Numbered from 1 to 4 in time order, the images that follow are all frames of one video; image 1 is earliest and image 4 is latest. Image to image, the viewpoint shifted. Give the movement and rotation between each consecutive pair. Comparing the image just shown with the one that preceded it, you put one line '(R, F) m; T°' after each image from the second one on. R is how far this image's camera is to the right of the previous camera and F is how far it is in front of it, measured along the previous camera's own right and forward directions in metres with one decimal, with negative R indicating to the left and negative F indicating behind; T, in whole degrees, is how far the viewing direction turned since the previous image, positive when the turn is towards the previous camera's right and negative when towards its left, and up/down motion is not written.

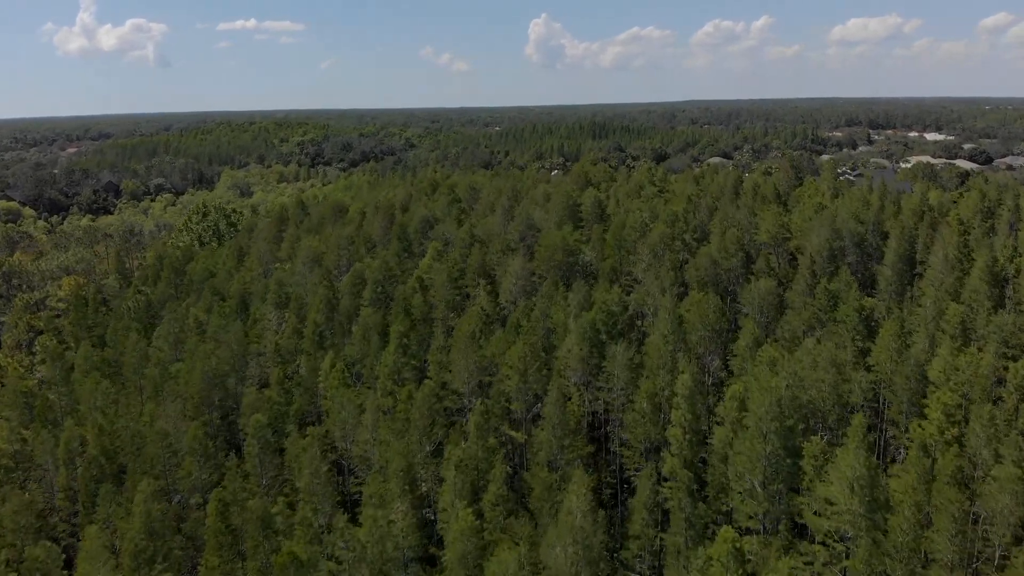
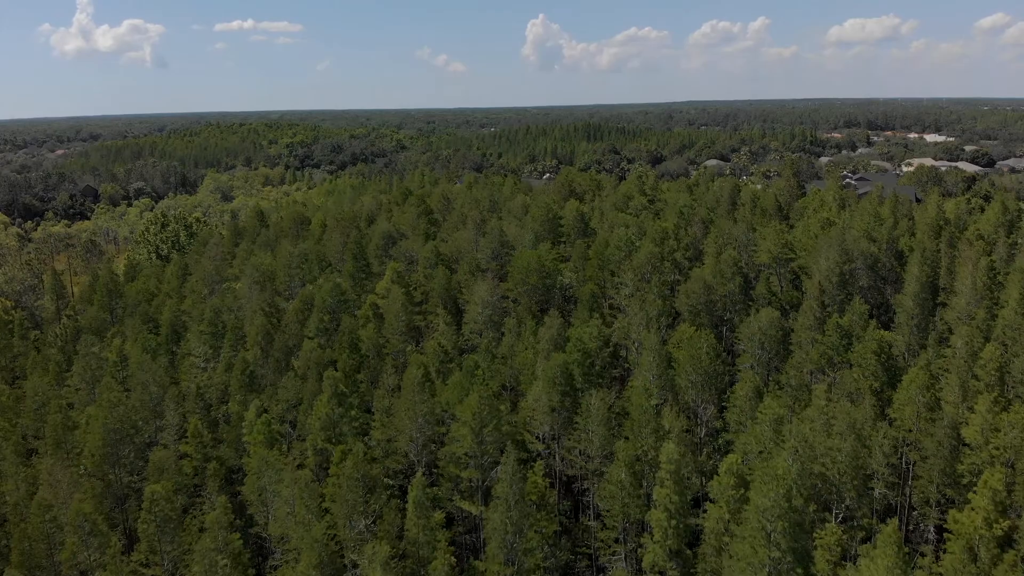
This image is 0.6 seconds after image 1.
(+1.7, +7.5) m; 0°
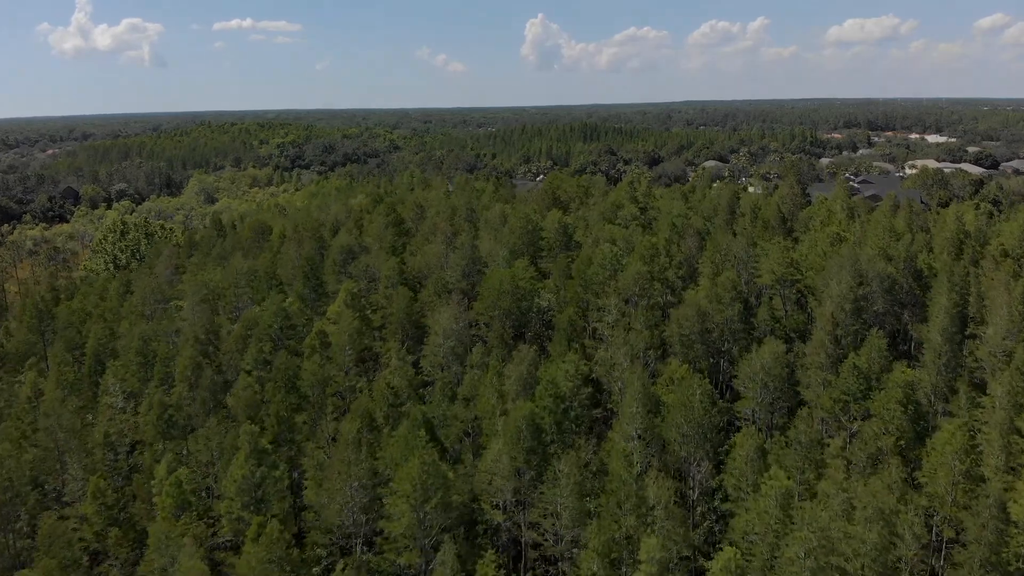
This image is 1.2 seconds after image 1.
(+1.5, +6.8) m; 0°
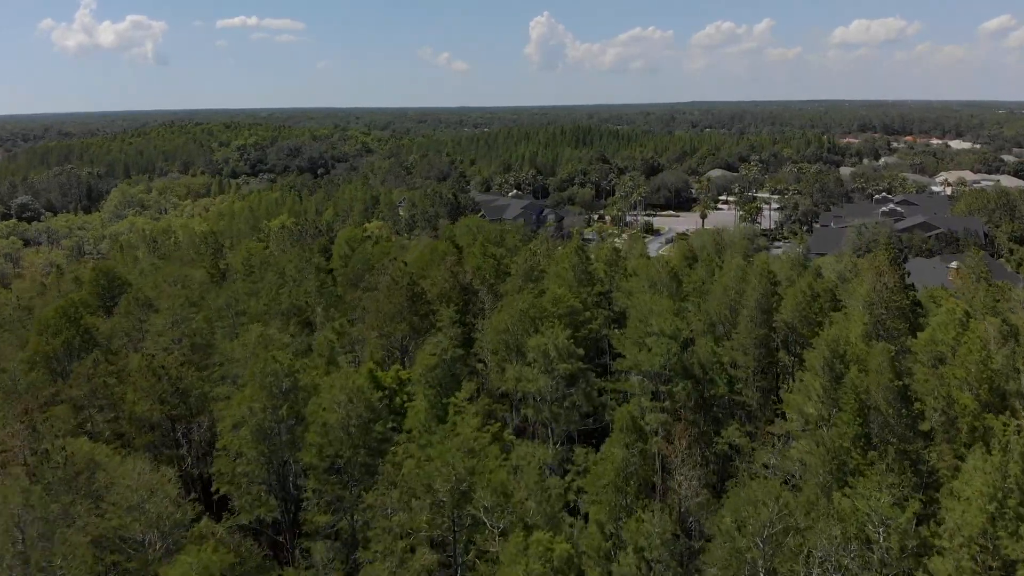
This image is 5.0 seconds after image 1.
(+7.0, +36.8) m; 0°
